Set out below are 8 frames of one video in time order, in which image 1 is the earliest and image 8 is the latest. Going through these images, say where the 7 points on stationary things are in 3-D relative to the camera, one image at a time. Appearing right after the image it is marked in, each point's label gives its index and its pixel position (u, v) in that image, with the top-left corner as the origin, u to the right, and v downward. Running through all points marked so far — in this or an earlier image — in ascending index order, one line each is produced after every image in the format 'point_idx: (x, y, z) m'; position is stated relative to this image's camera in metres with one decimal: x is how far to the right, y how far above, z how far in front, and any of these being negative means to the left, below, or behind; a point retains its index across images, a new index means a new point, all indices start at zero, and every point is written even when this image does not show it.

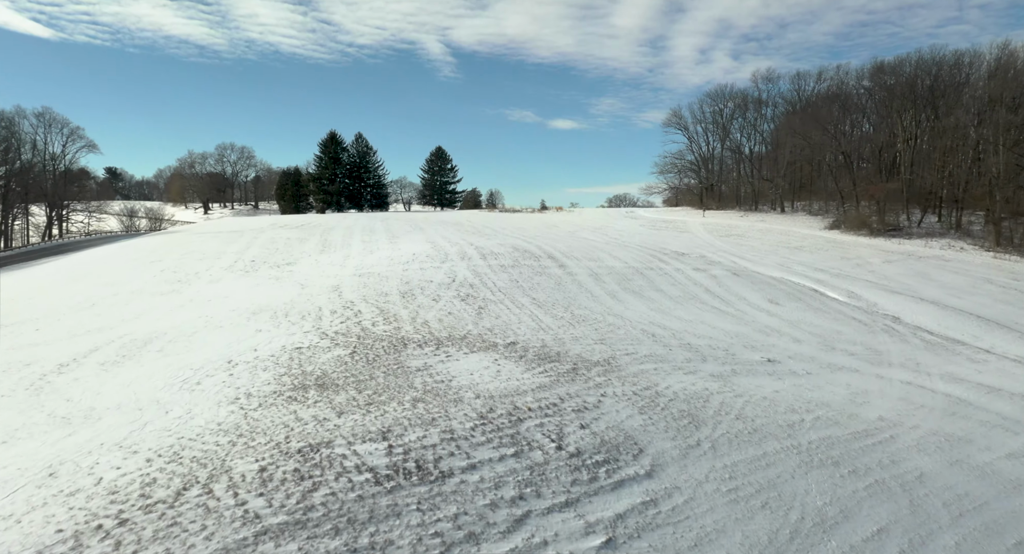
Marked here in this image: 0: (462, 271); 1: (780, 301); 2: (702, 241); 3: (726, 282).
0: (-1.1, 0.0, +12.7) m
1: (+5.9, -0.5, +13.0) m
2: (+6.4, +1.1, +20.0) m
3: (+5.1, -0.1, +14.2) m
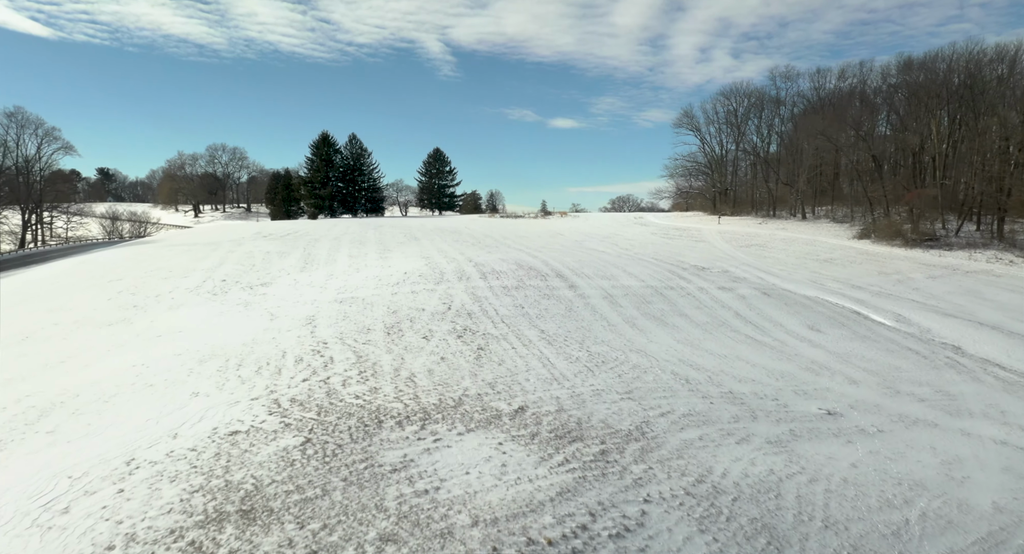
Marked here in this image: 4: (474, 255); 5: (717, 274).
0: (-1.0, -0.4, +11.1) m
1: (+6.0, -1.0, +11.4) m
2: (+6.5, +0.7, +18.4) m
3: (+5.2, -0.6, +12.6) m
4: (-1.0, +0.5, +14.9) m
5: (+5.3, +0.1, +15.2) m
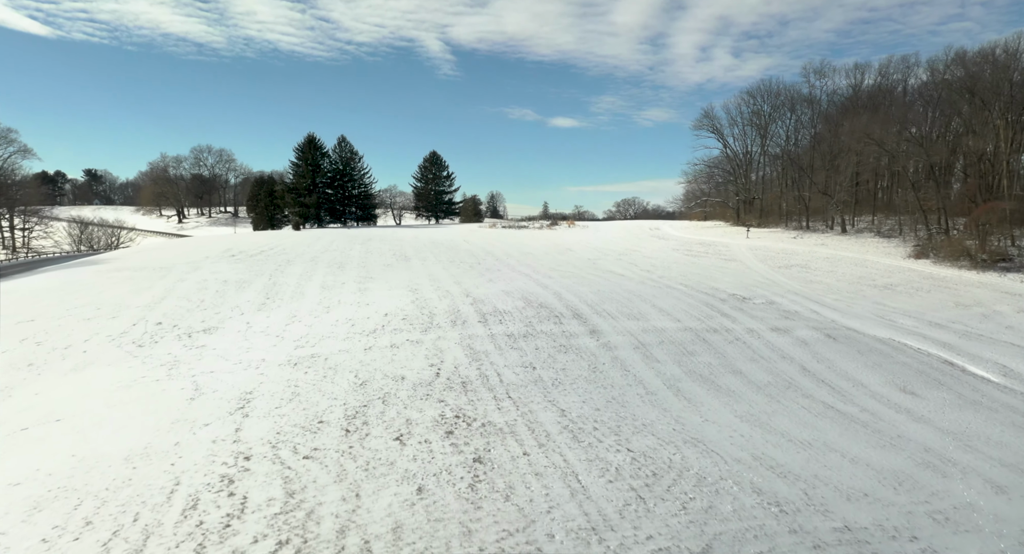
0: (-0.9, -1.1, +8.6) m
1: (+6.1, -1.7, +8.9) m
2: (+6.6, 0.0, +15.9) m
3: (+5.3, -1.3, +10.1) m
4: (-0.8, -0.2, +12.4) m
5: (+5.4, -0.6, +12.7) m
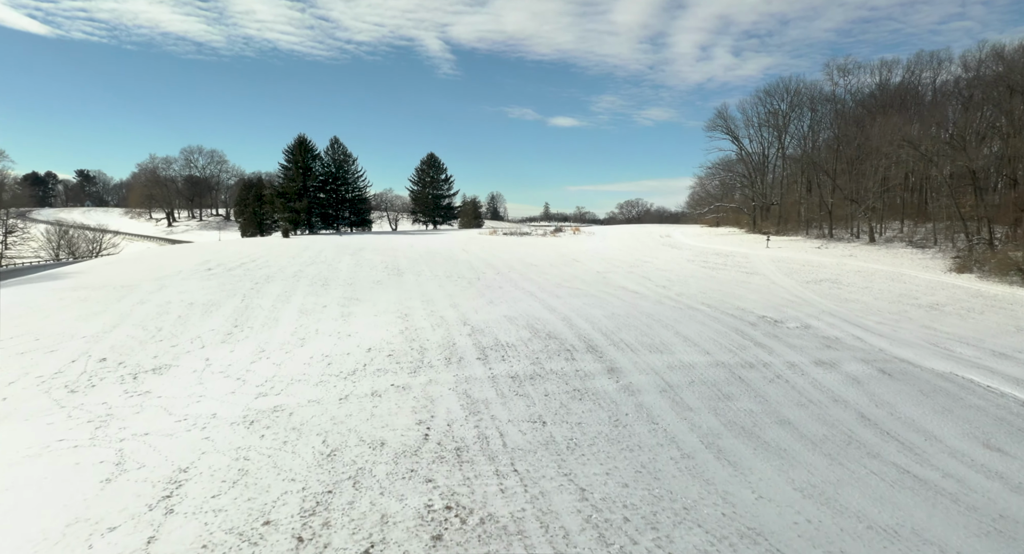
0: (-0.8, -1.5, +7.1) m
1: (+6.1, -2.1, +7.5) m
2: (+6.7, -0.4, +14.4) m
3: (+5.4, -1.7, +8.7) m
4: (-0.8, -0.6, +10.9) m
5: (+5.4, -1.1, +11.2) m
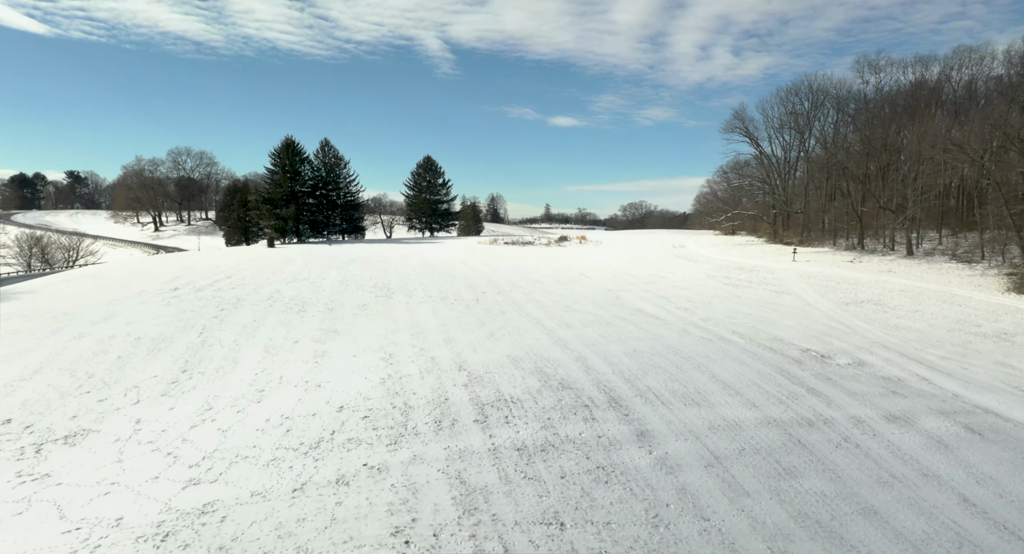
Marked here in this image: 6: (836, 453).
0: (-0.7, -2.0, +5.4) m
1: (+6.2, -2.6, +5.8) m
2: (+6.8, -0.9, +12.7) m
3: (+5.4, -2.2, +7.0) m
4: (-0.7, -1.1, +9.2) m
5: (+5.5, -1.5, +9.5) m
6: (+3.8, -2.1, +6.9) m
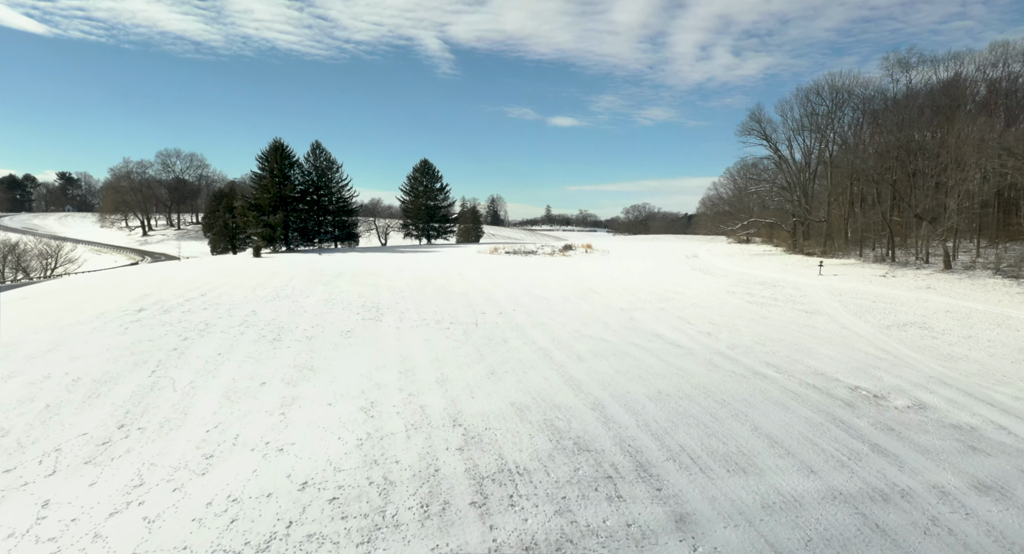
0: (-0.7, -2.4, +4.0) m
1: (+6.3, -3.0, +4.3) m
2: (+6.8, -1.3, +11.3) m
3: (+5.5, -2.6, +5.5) m
4: (-0.7, -1.5, +7.7) m
5: (+5.6, -2.0, +8.1) m
6: (+3.9, -2.5, +5.5) m
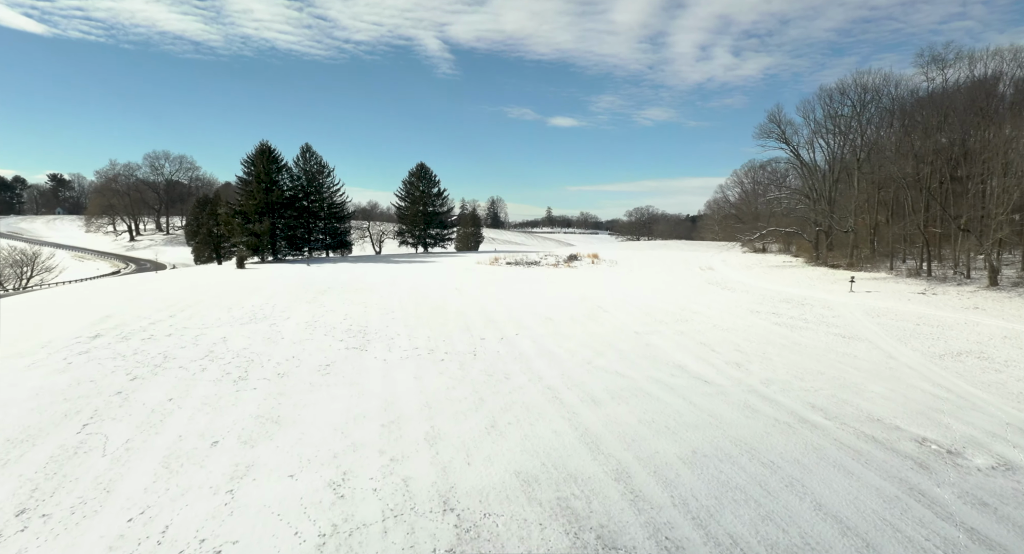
0: (-0.6, -2.8, +2.6) m
1: (+6.3, -3.4, +2.9) m
2: (+6.9, -1.7, +9.8) m
3: (+5.6, -3.0, +4.1) m
4: (-0.6, -2.0, +6.3) m
5: (+5.6, -2.4, +6.6) m
6: (+3.9, -2.9, +4.1) m
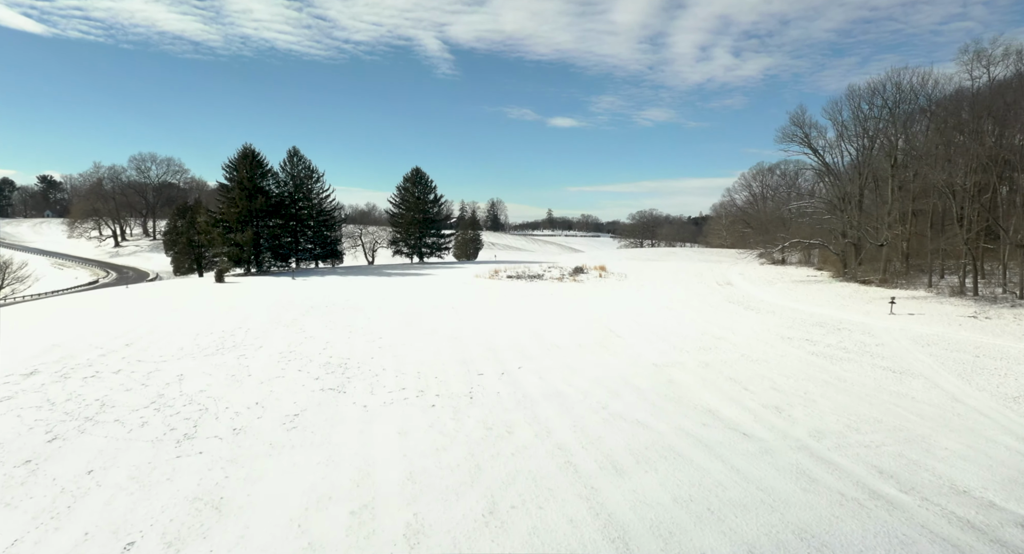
0: (-0.6, -3.3, +1.0) m
1: (+6.4, -3.9, +1.3) m
2: (+6.9, -2.2, +8.3) m
3: (+5.6, -3.5, +2.5) m
4: (-0.6, -2.4, +4.7) m
5: (+5.7, -2.8, +5.1) m
6: (+4.0, -3.4, +2.5) m
